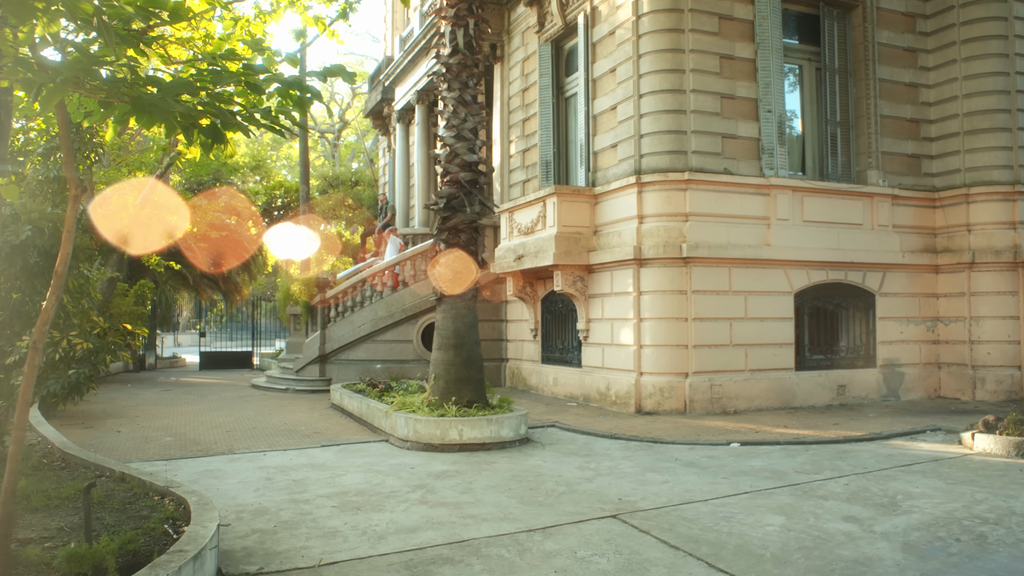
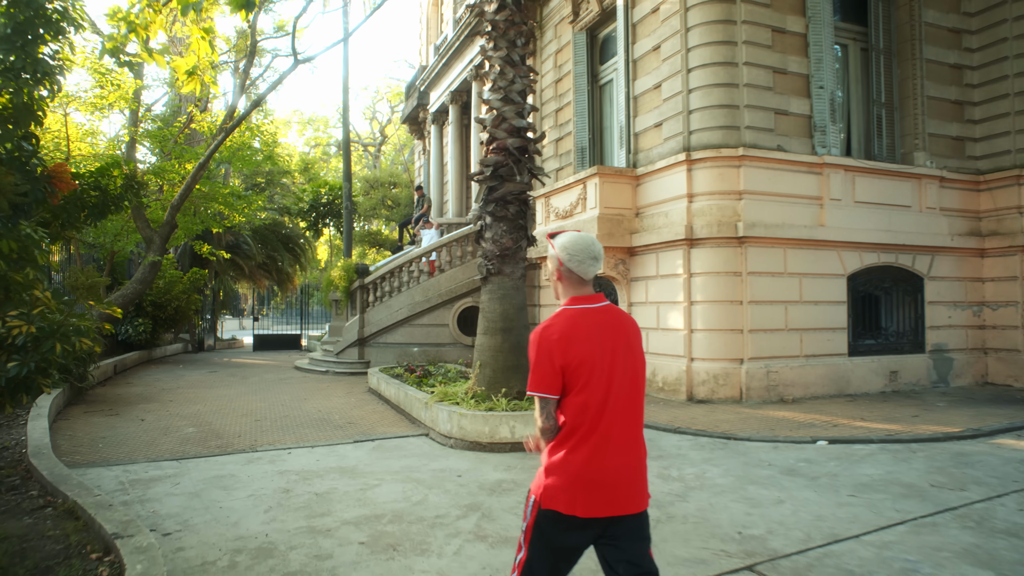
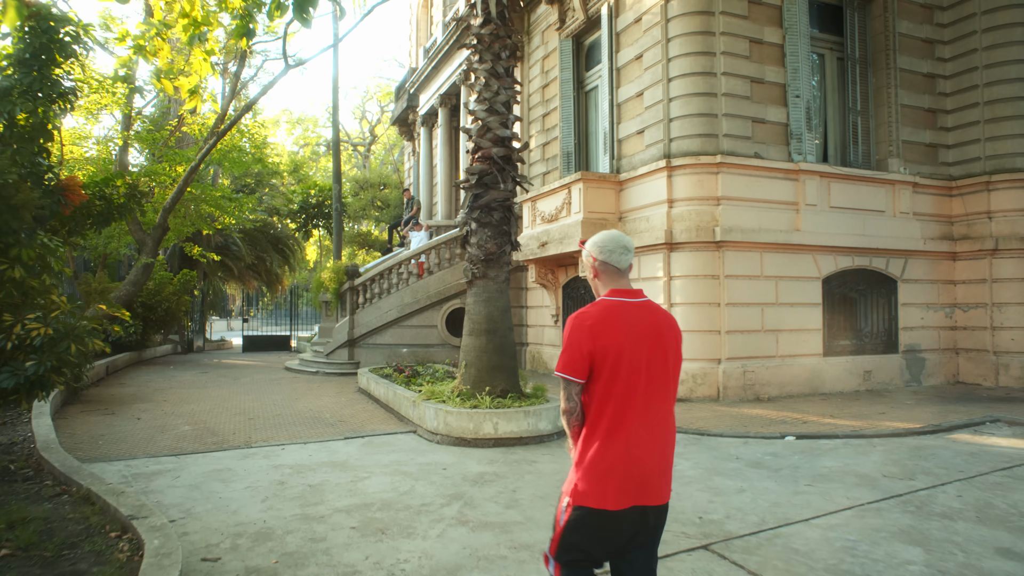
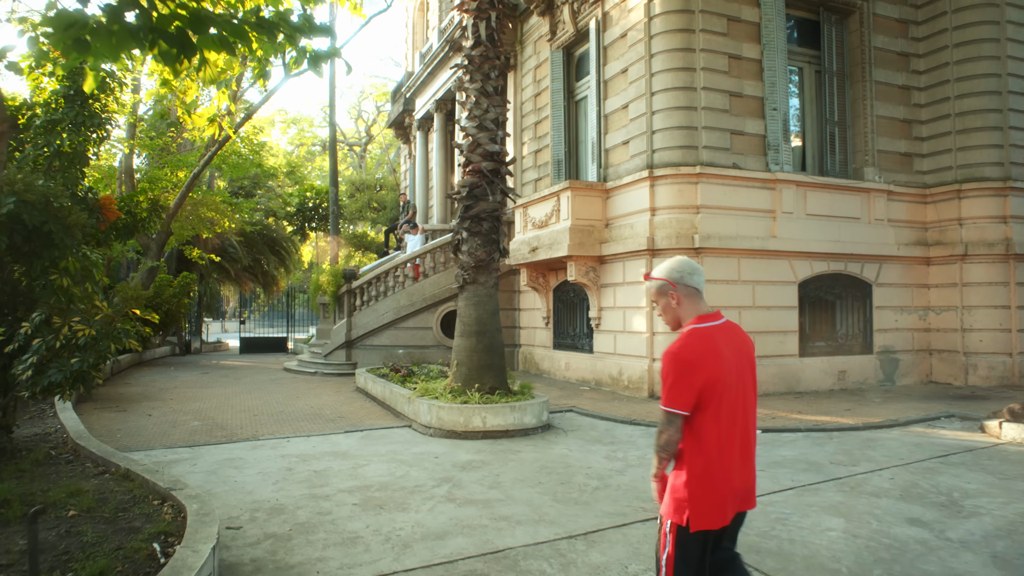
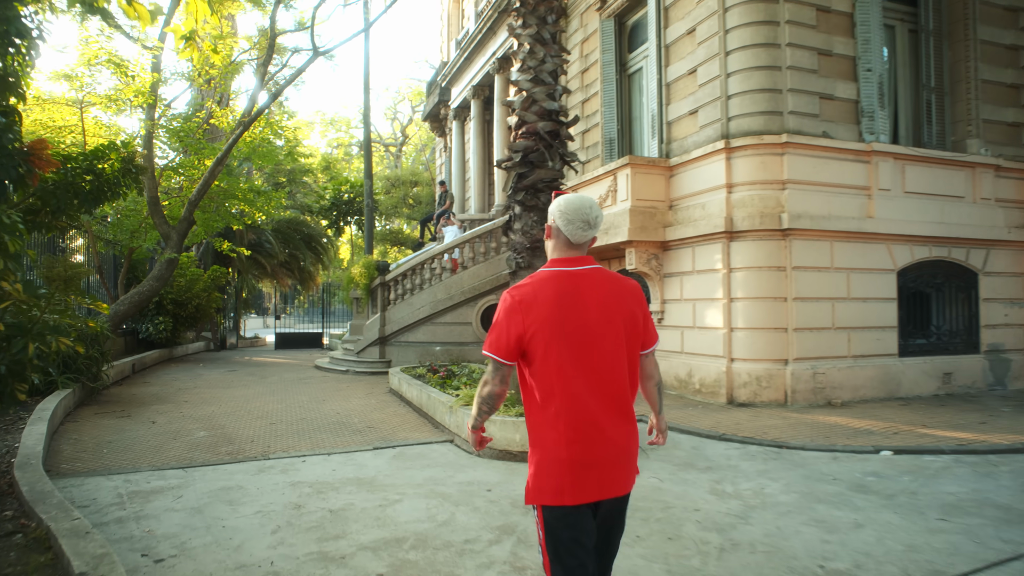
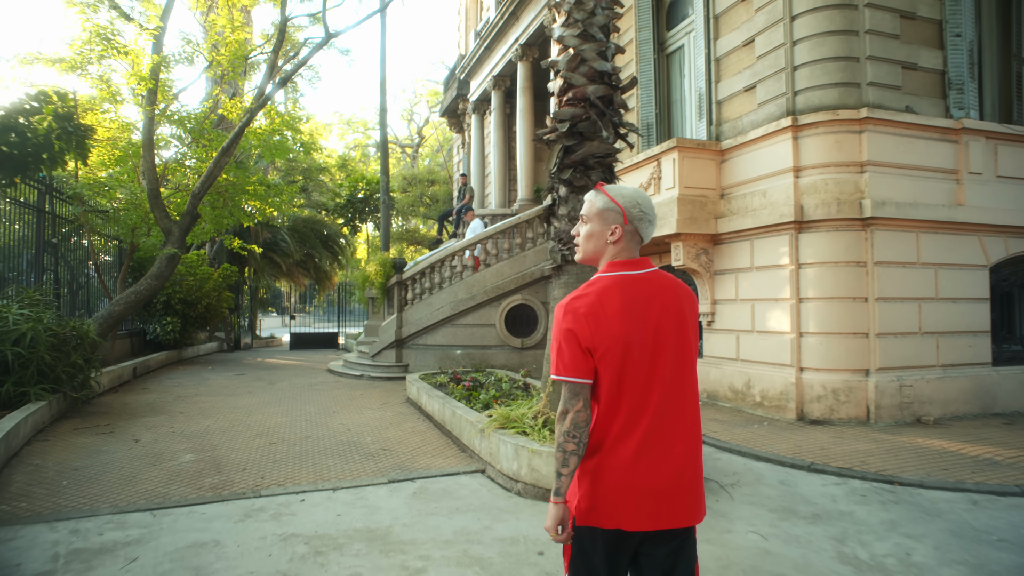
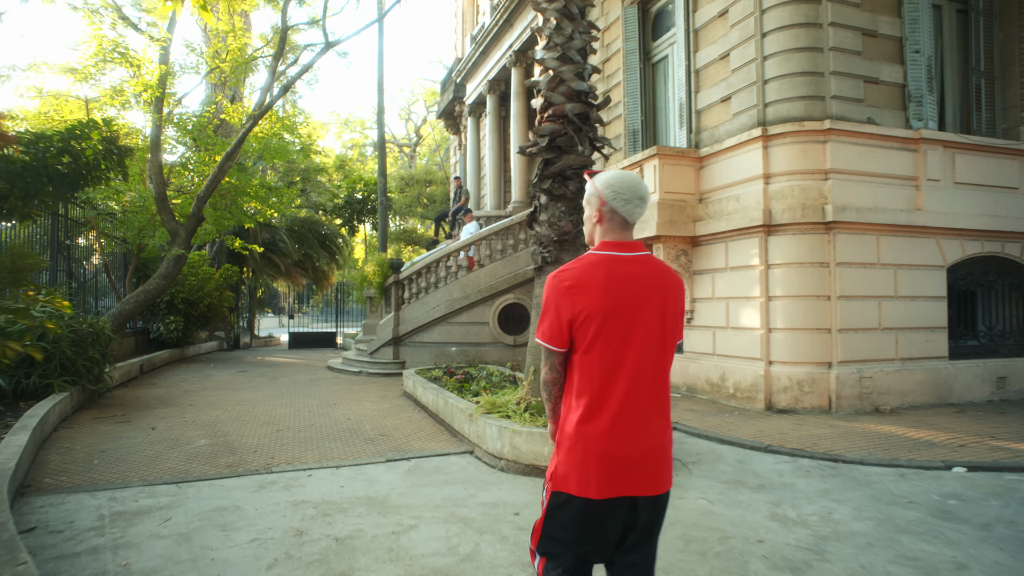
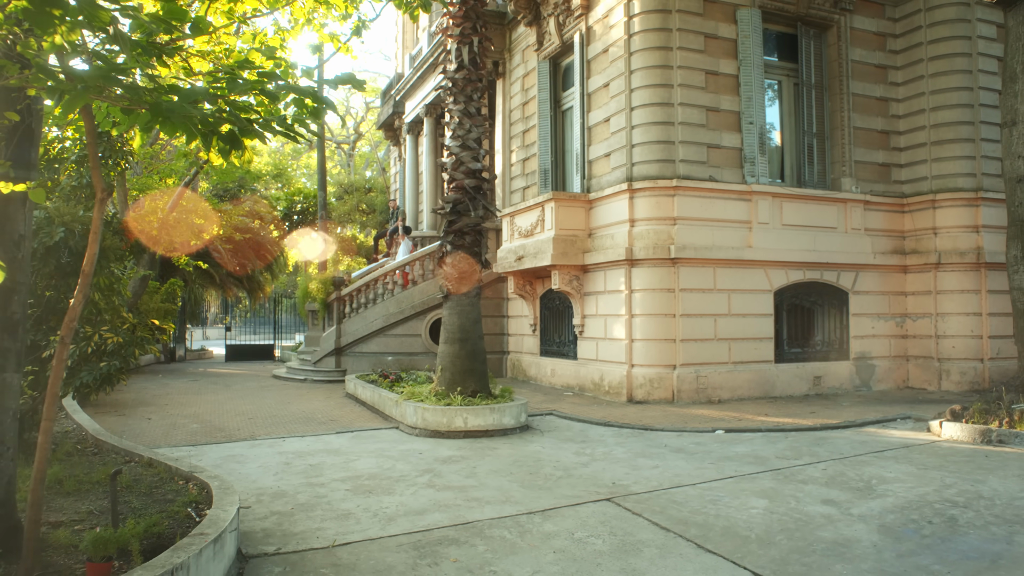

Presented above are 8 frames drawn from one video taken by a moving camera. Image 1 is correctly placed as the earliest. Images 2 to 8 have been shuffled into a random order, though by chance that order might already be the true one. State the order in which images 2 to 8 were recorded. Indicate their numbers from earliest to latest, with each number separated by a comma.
8, 4, 3, 2, 5, 7, 6
